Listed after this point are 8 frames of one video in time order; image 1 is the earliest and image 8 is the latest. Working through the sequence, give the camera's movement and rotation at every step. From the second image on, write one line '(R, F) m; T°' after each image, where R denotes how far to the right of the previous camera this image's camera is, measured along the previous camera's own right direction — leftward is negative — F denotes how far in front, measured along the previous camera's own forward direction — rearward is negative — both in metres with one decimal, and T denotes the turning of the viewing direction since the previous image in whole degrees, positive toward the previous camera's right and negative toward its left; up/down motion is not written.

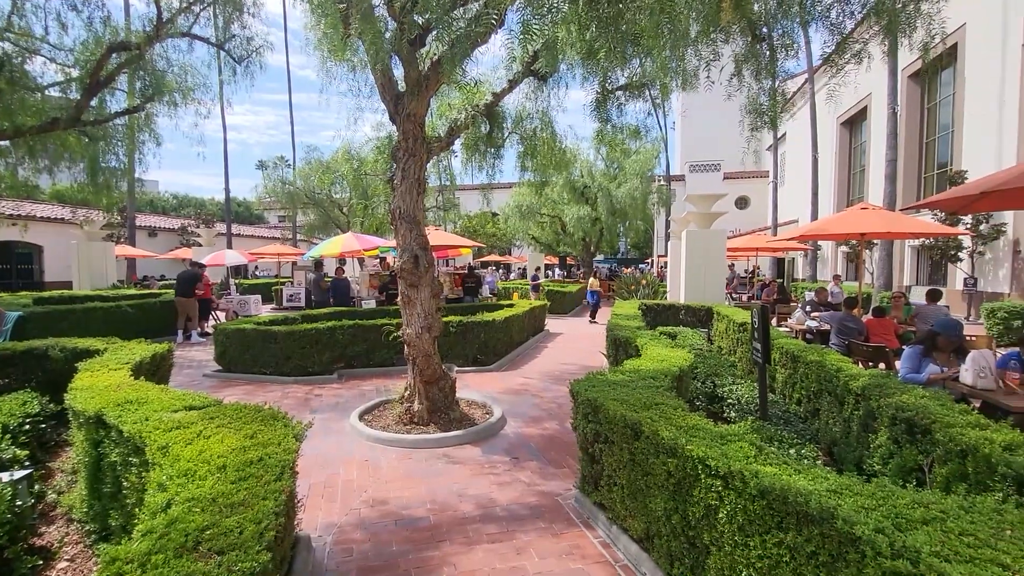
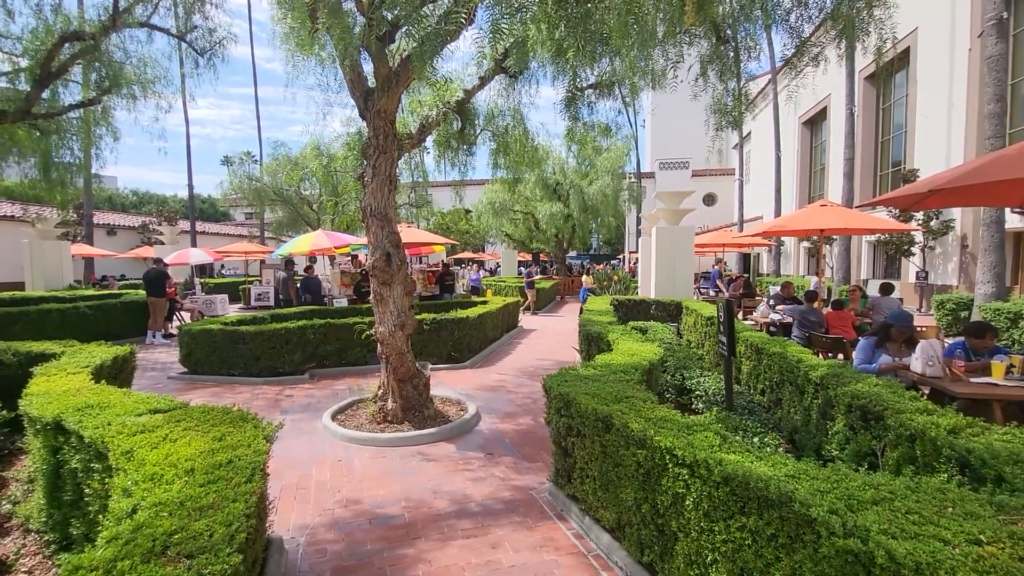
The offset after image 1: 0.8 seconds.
(0.0, 0.0) m; +3°
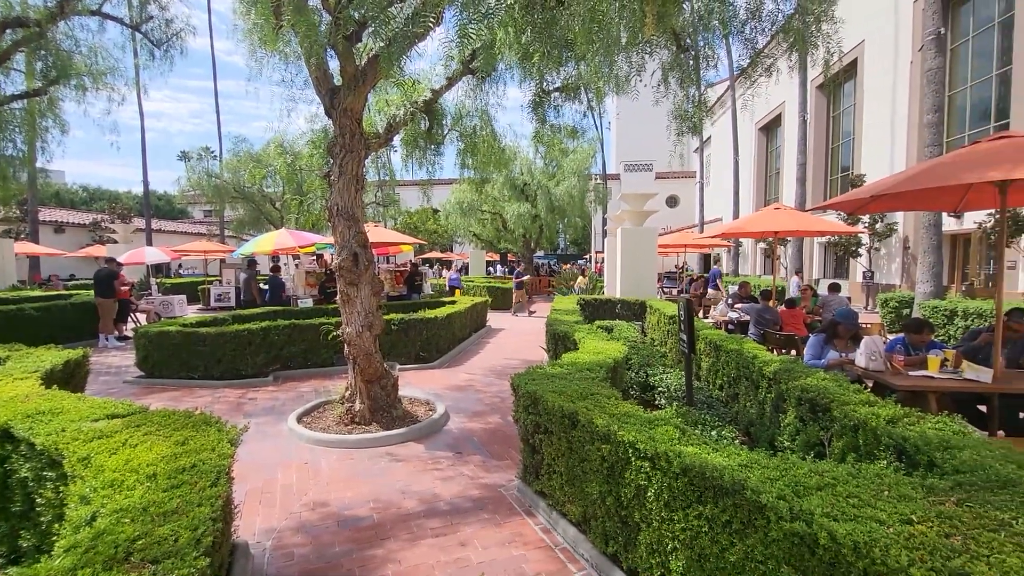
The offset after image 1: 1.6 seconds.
(0.0, -0.1) m; +4°
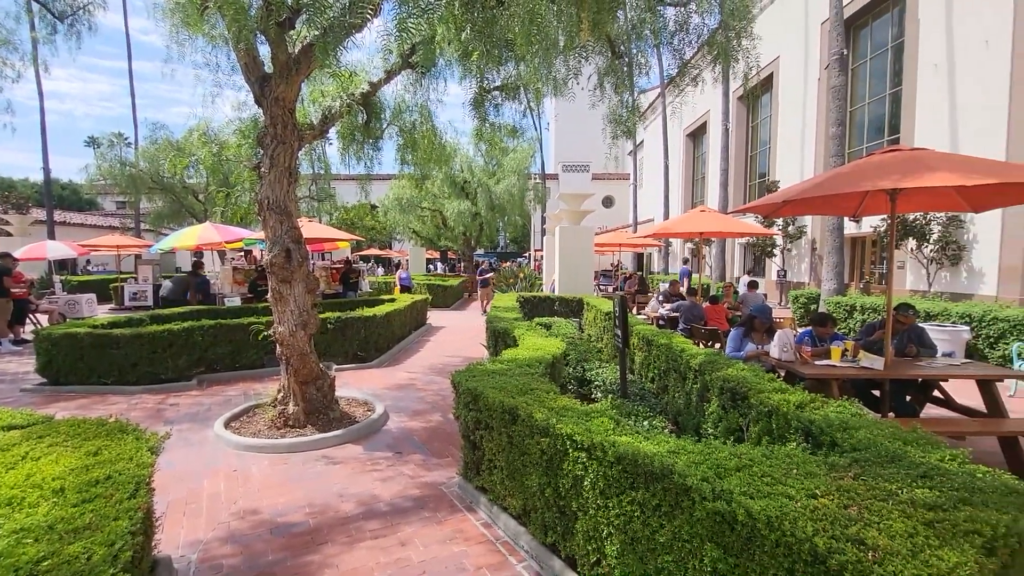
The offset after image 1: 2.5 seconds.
(0.0, 0.0) m; +7°
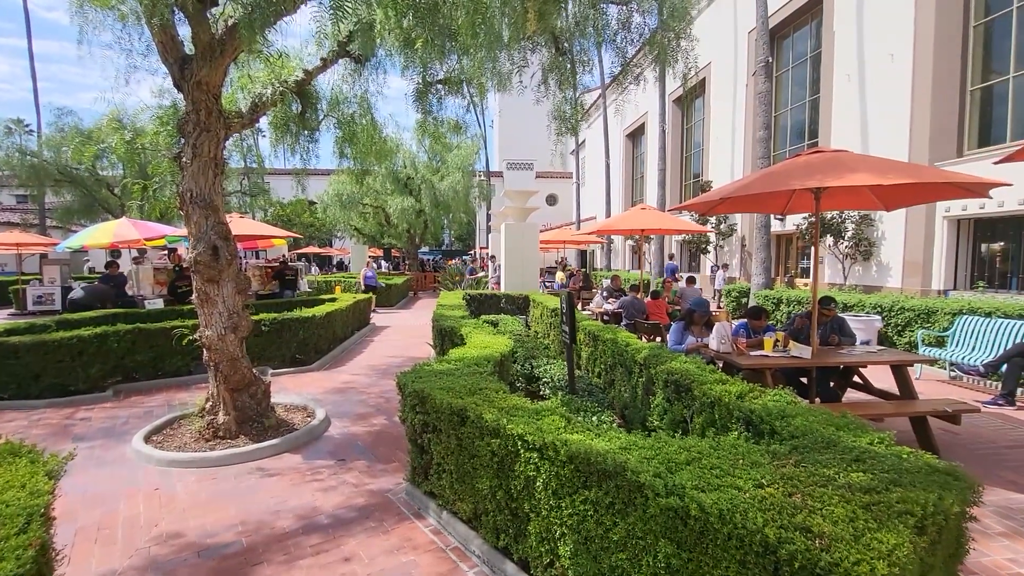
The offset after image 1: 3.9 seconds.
(0.0, +0.1) m; +6°
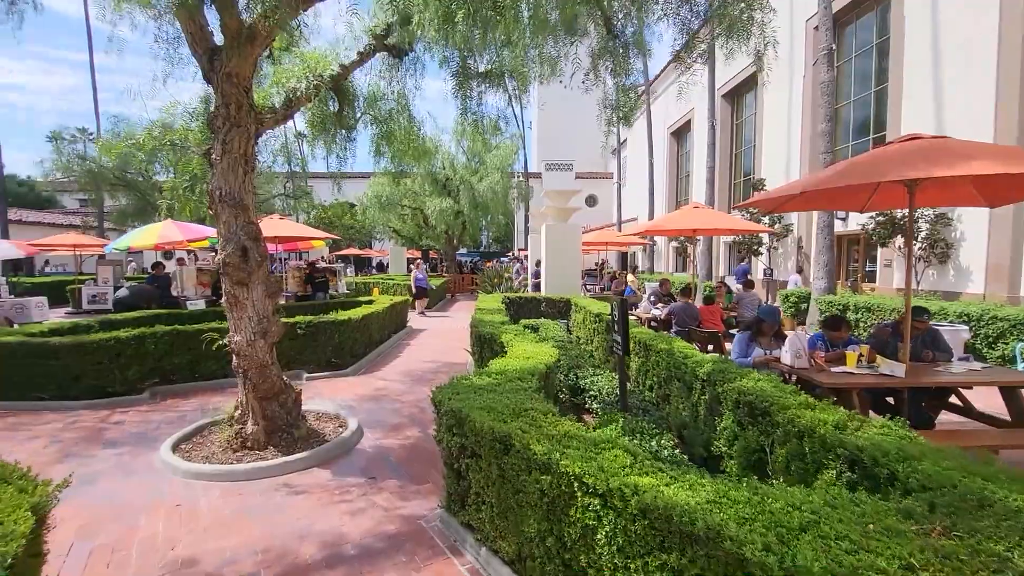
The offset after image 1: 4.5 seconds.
(-0.1, +0.4) m; -4°
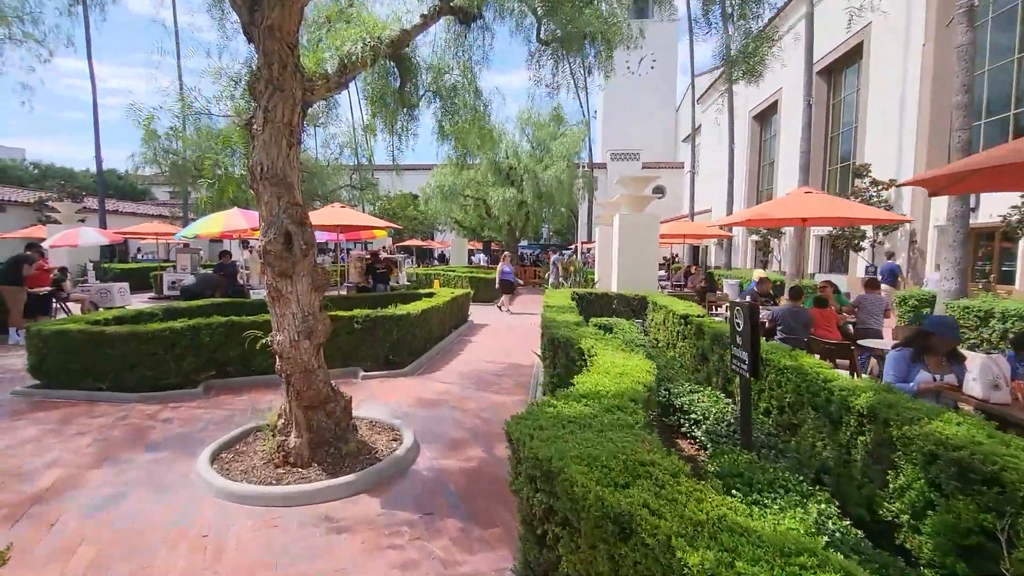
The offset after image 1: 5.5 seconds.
(-0.2, +0.9) m; -7°
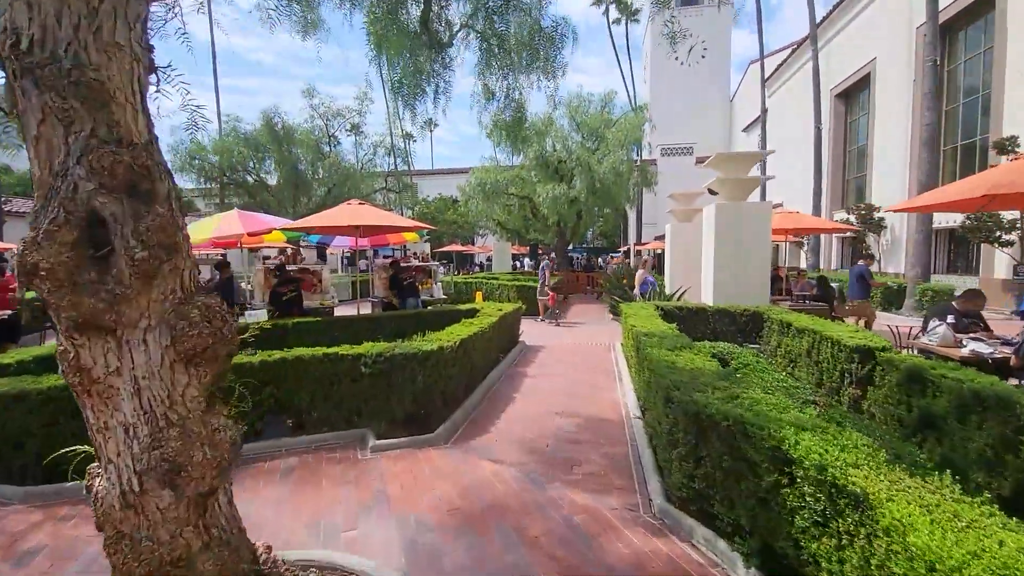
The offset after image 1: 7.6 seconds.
(-0.4, +2.4) m; -5°
